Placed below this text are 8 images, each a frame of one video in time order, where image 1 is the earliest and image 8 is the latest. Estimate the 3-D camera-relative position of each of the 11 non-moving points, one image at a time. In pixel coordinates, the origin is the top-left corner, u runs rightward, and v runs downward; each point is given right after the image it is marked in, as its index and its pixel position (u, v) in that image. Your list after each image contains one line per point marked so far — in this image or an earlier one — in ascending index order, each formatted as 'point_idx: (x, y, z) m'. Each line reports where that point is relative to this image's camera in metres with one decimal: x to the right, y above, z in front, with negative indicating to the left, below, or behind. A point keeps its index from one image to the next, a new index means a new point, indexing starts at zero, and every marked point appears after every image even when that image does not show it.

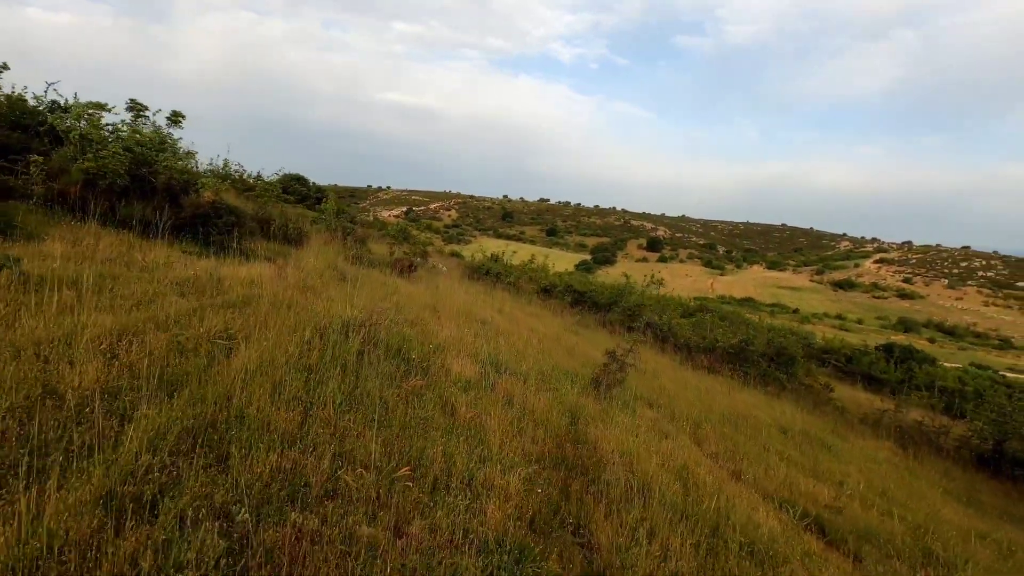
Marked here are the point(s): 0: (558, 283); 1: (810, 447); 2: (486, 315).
0: (+1.5, +0.2, +17.5) m
1: (+3.6, -1.9, +6.6) m
2: (-0.5, -0.5, +9.5) m
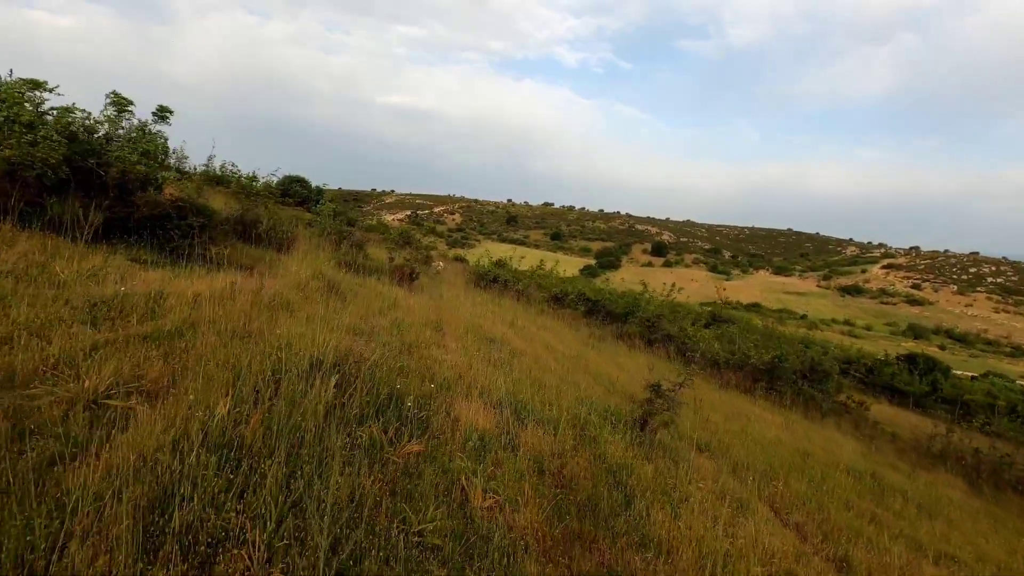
0: (+1.7, -0.1, +16.4) m
1: (+3.8, -2.1, +5.5) m
2: (-0.3, -0.7, +8.4) m
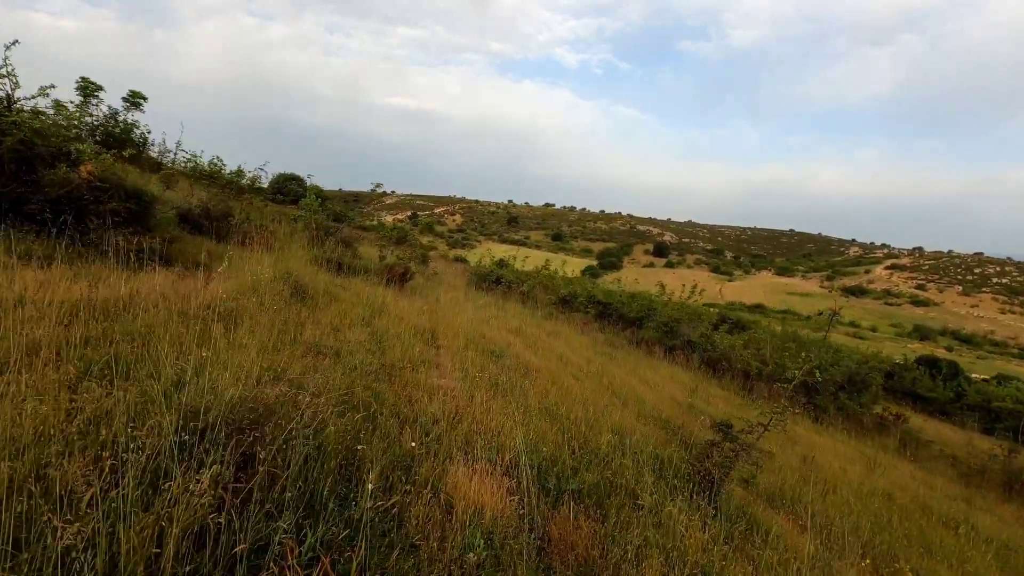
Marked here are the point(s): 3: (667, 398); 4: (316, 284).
0: (+1.9, -0.1, +15.1) m
1: (+3.9, -2.1, +4.2) m
2: (-0.2, -0.7, +7.1) m
3: (+2.0, -1.4, +6.9) m
4: (-2.3, 0.0, +6.3) m
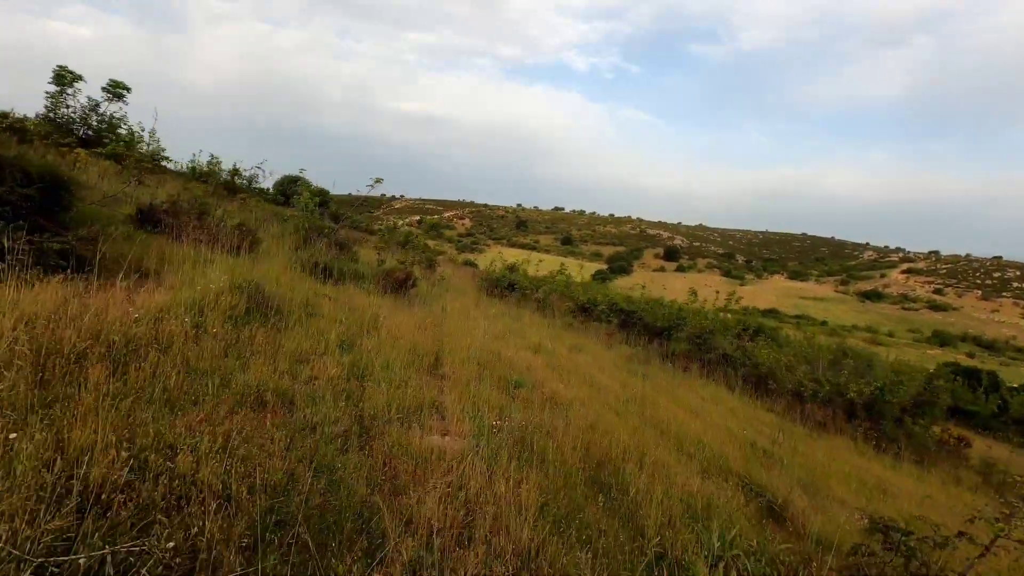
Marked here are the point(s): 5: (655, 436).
0: (+2.2, -0.3, +13.8) m
1: (+4.1, -2.2, +2.8) m
2: (0.0, -0.8, +5.8) m
3: (+2.2, -1.5, +5.5) m
4: (-2.1, -0.1, +5.1) m
5: (+1.3, -1.3, +4.6) m
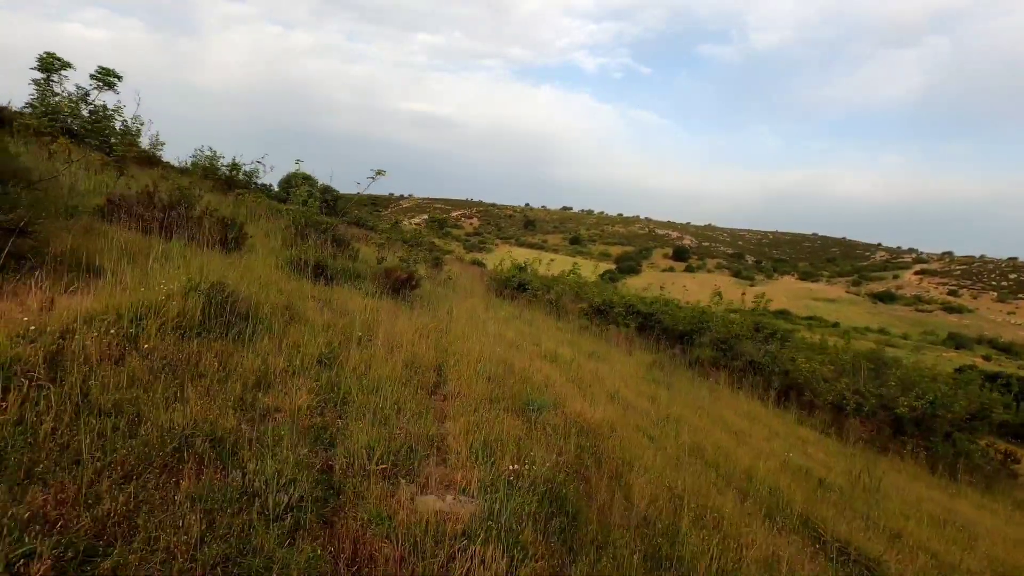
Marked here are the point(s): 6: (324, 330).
0: (+2.5, -0.3, +13.0) m
1: (+4.2, -2.2, +2.0) m
2: (+0.2, -0.8, +5.0) m
3: (+2.4, -1.6, +4.7) m
4: (-1.9, -0.1, +4.3) m
5: (+1.4, -1.3, +3.8) m
6: (-1.4, -0.3, +4.1) m
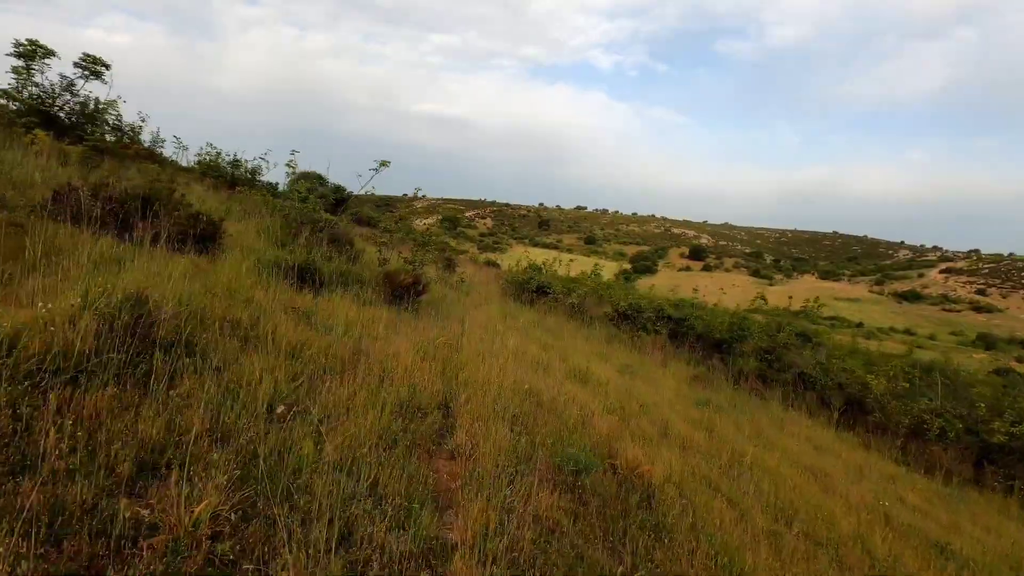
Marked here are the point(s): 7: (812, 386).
0: (+2.9, -0.4, +11.8) m
1: (+4.3, -2.3, +0.8) m
2: (+0.4, -0.9, +3.9) m
3: (+2.6, -1.6, +3.6) m
4: (-1.8, -0.2, +3.3) m
5: (+1.6, -1.4, +2.7) m
6: (-1.3, -0.4, +3.0) m
7: (+4.9, -1.6, +8.8) m
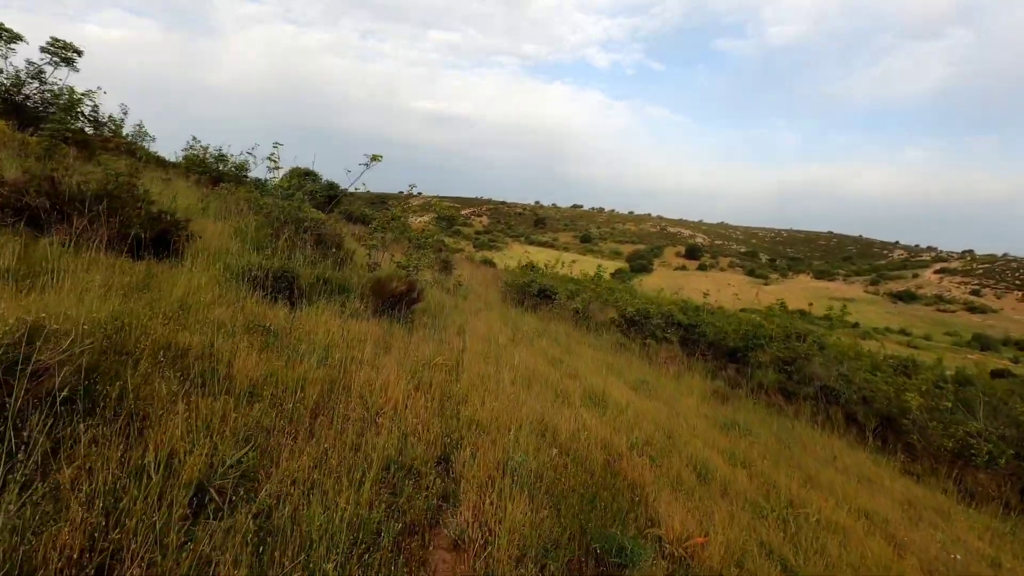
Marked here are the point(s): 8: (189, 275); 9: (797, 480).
0: (+2.9, -0.5, +11.2) m
1: (+4.4, -2.4, +0.1) m
2: (+0.5, -1.0, +3.2) m
3: (+2.6, -1.8, +2.9) m
4: (-1.7, -0.3, +2.6) m
5: (+1.6, -1.5, +2.0) m
6: (-1.2, -0.5, +2.3) m
7: (+5.0, -1.7, +8.2) m
8: (-2.5, +0.1, +4.1) m
9: (+2.4, -1.6, +4.4) m
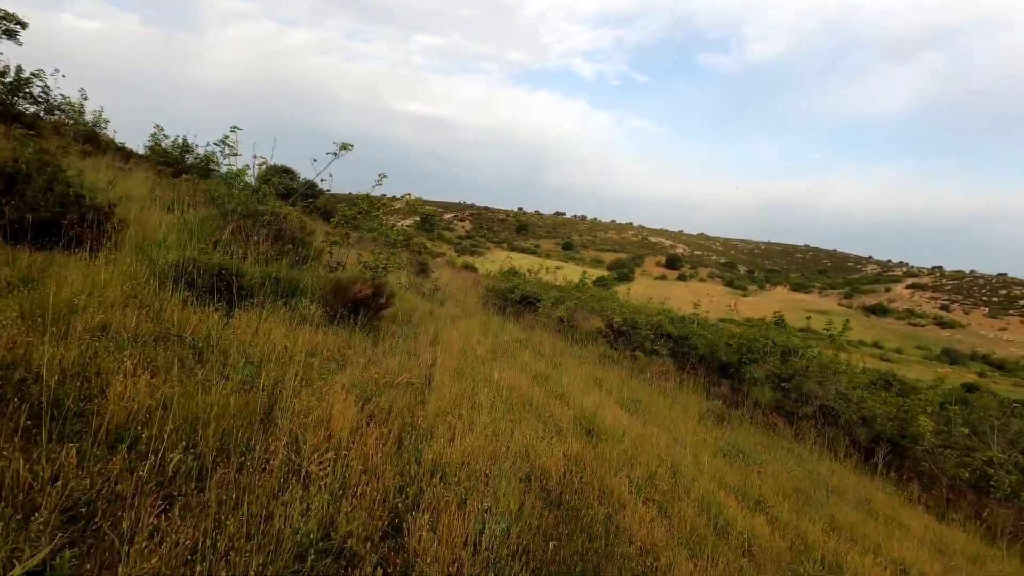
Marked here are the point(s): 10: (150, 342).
0: (+2.5, -0.7, +10.6) m
1: (+4.4, -2.5, -0.5) m
2: (+0.4, -1.1, +2.5) m
3: (+2.5, -1.8, +2.3) m
4: (-1.7, -0.3, +1.8) m
5: (+1.6, -1.5, +1.4) m
6: (-1.2, -0.5, +1.6) m
7: (+4.7, -1.9, +7.6) m
8: (-2.6, +0.2, +3.3) m
9: (+2.2, -1.7, +3.8) m
10: (-1.8, -0.2, +2.6) m
